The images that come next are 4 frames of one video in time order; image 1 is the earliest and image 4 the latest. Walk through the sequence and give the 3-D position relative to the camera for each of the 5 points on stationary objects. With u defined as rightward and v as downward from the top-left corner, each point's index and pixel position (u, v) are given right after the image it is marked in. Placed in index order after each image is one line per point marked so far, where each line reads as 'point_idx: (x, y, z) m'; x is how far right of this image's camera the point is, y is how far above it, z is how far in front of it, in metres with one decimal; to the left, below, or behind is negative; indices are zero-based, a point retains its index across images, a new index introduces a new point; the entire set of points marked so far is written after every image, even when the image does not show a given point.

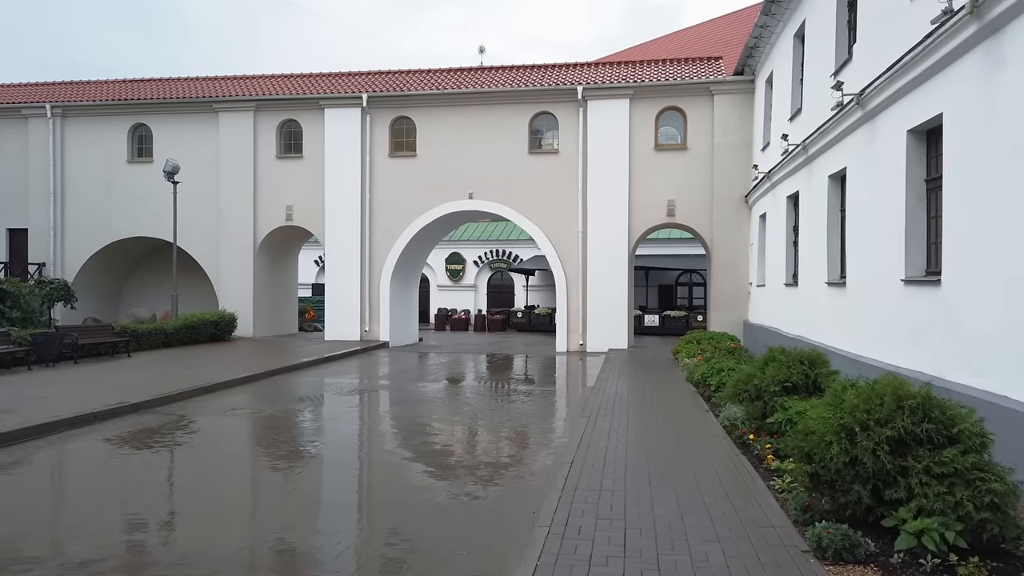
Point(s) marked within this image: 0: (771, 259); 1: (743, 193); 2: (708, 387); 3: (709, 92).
0: (+5.6, +0.7, +15.8) m
1: (+6.1, +2.5, +19.1) m
2: (+3.0, -1.5, +11.0) m
3: (+5.2, +5.2, +19.3) m
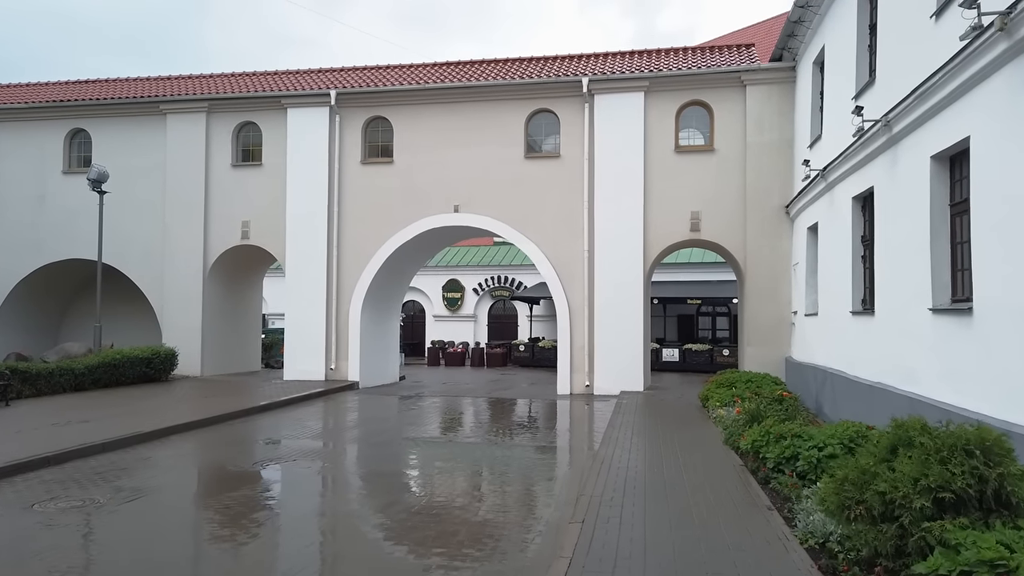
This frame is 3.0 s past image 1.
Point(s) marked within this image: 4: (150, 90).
0: (+5.3, +0.2, +12.3) m
1: (+5.9, +1.8, +15.8) m
2: (+2.6, -1.8, +7.6) m
3: (+5.0, +4.5, +16.1) m
4: (-9.5, +5.2, +19.1) m
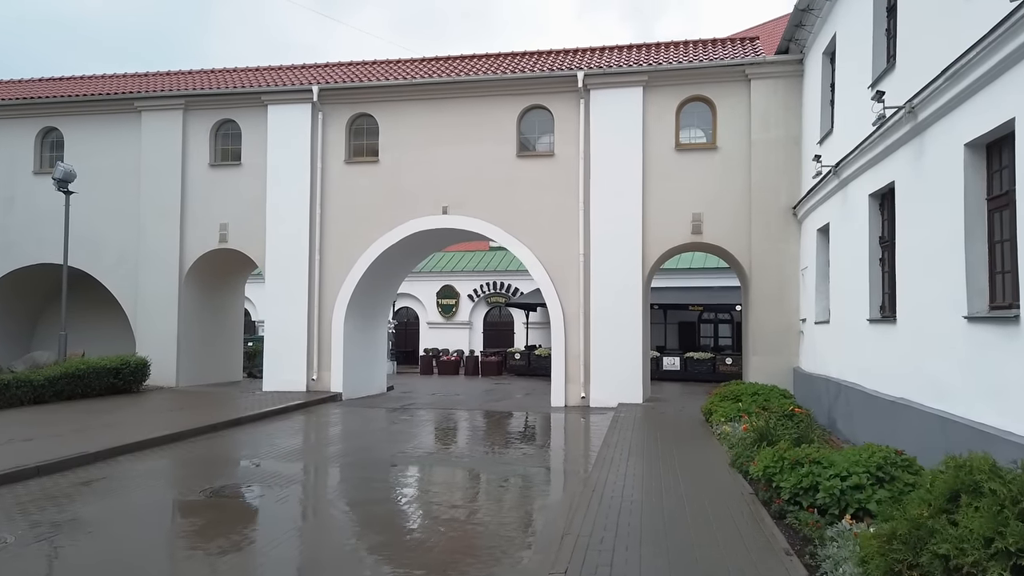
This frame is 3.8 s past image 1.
0: (+5.1, +0.1, +11.4) m
1: (+5.7, +1.7, +14.9) m
2: (+2.4, -1.9, +6.6) m
3: (+4.8, +4.4, +15.2) m
4: (-9.7, +5.1, +18.3) m
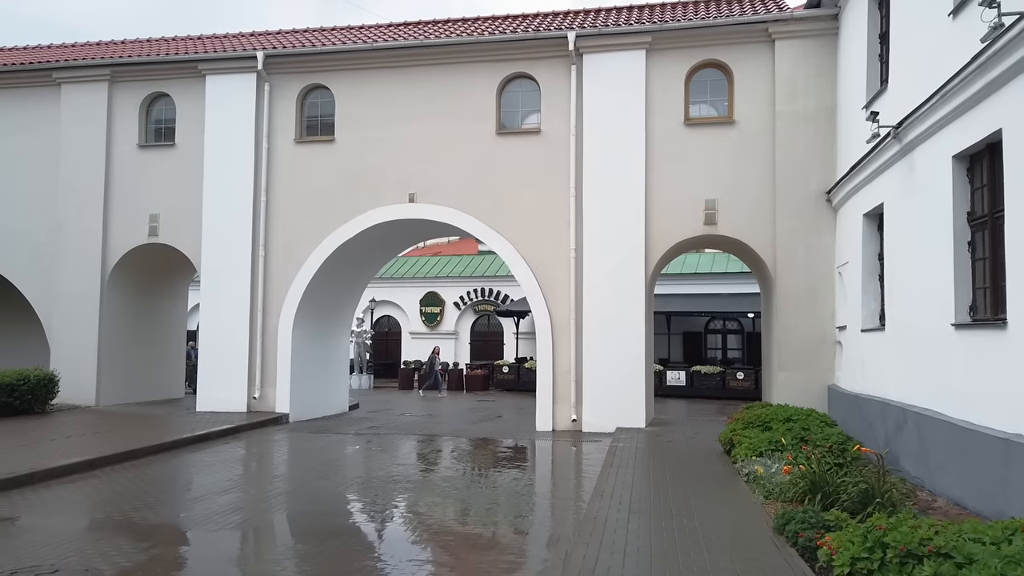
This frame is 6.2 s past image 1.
0: (+4.7, +0.1, +8.9) m
1: (+5.3, +1.7, +12.4) m
2: (+2.0, -1.7, +4.0) m
3: (+4.4, +4.4, +12.8) m
4: (-10.1, +5.0, +15.8) m
